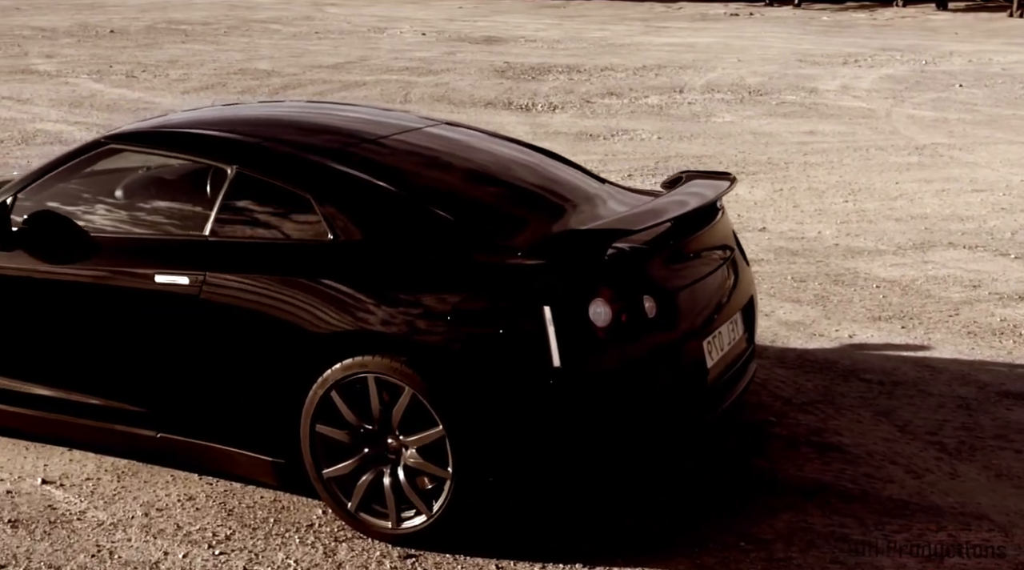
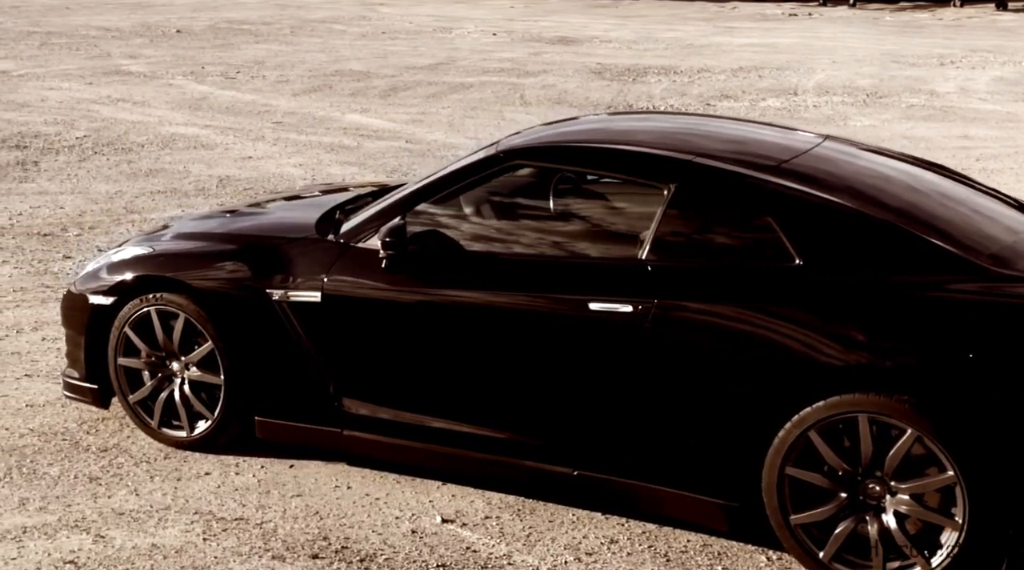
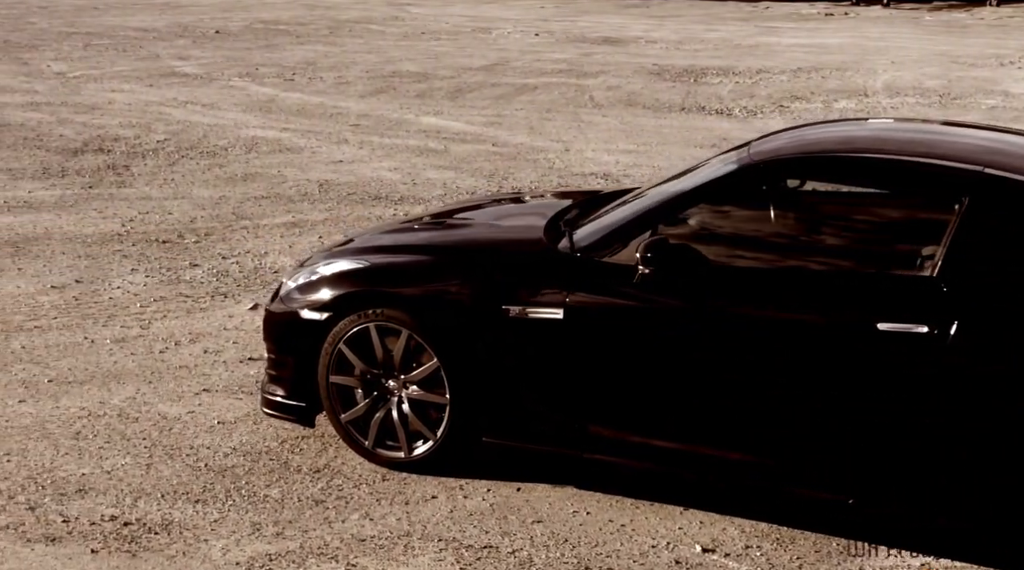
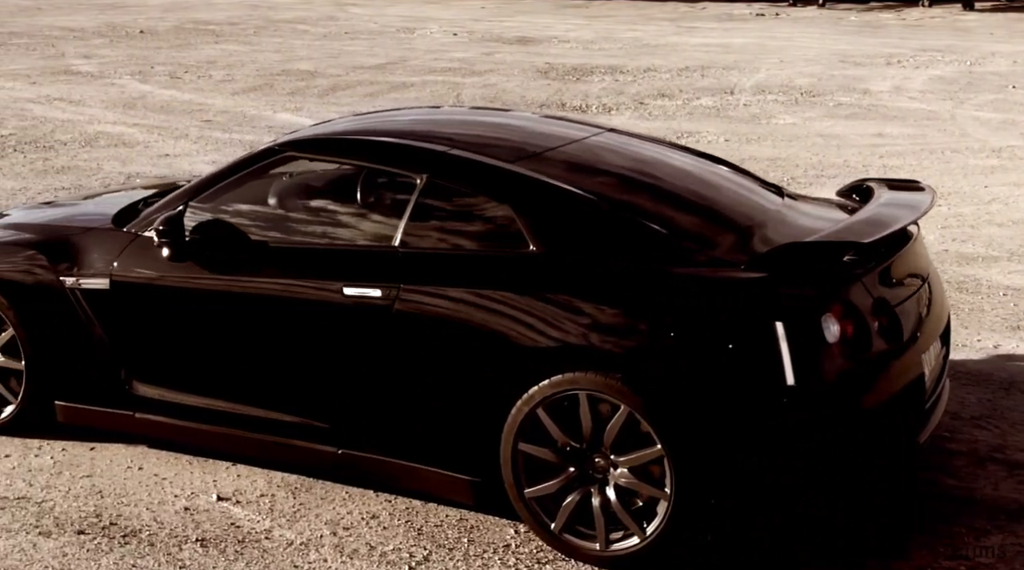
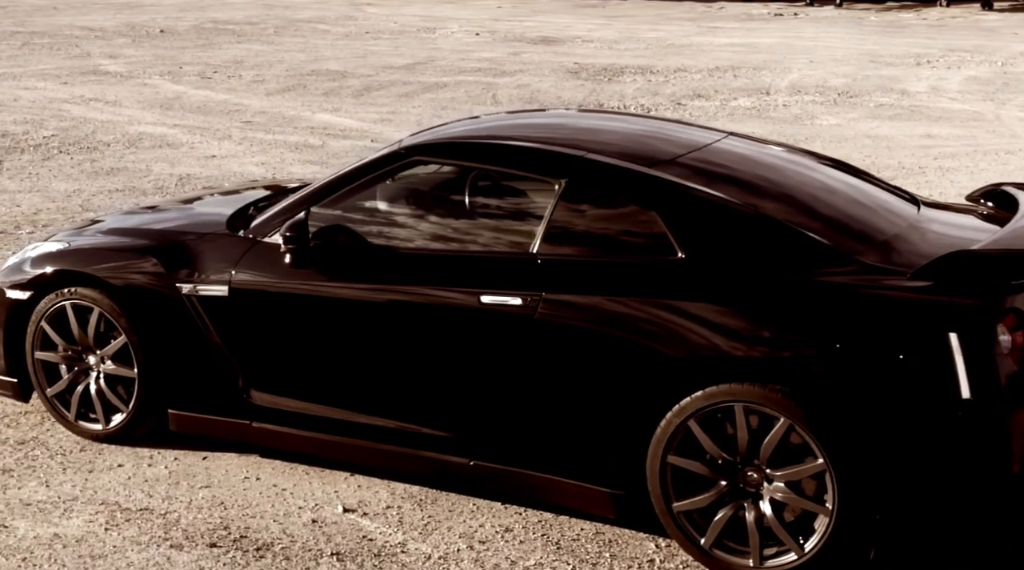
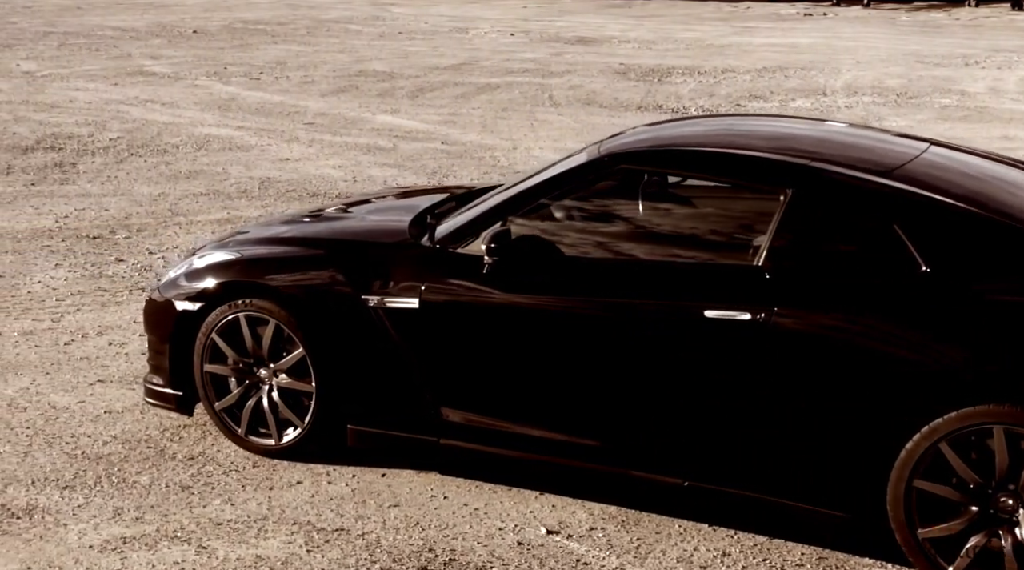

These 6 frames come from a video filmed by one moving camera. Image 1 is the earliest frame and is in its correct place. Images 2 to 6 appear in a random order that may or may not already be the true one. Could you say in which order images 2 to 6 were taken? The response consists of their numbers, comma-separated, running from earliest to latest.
4, 5, 2, 6, 3
